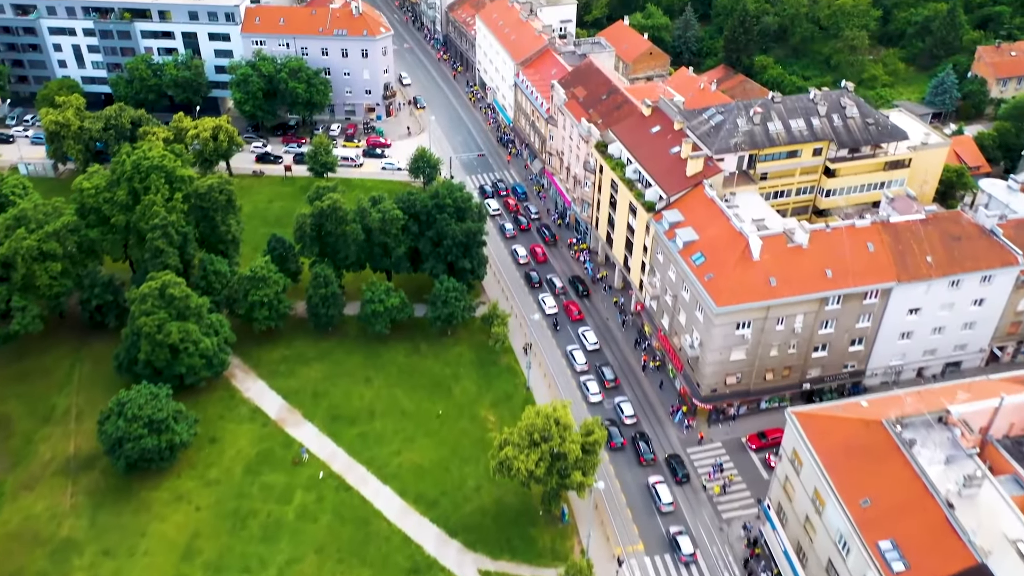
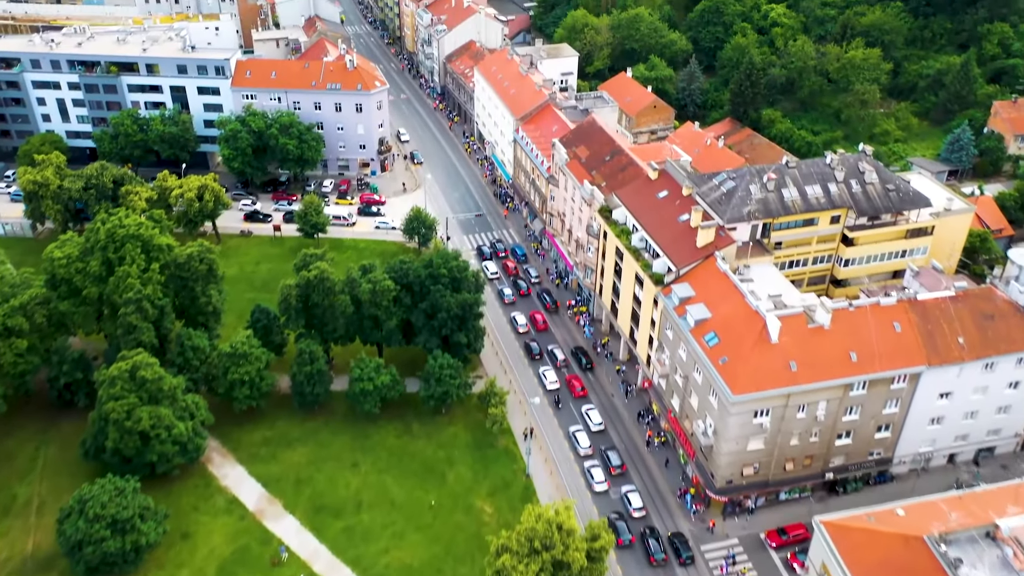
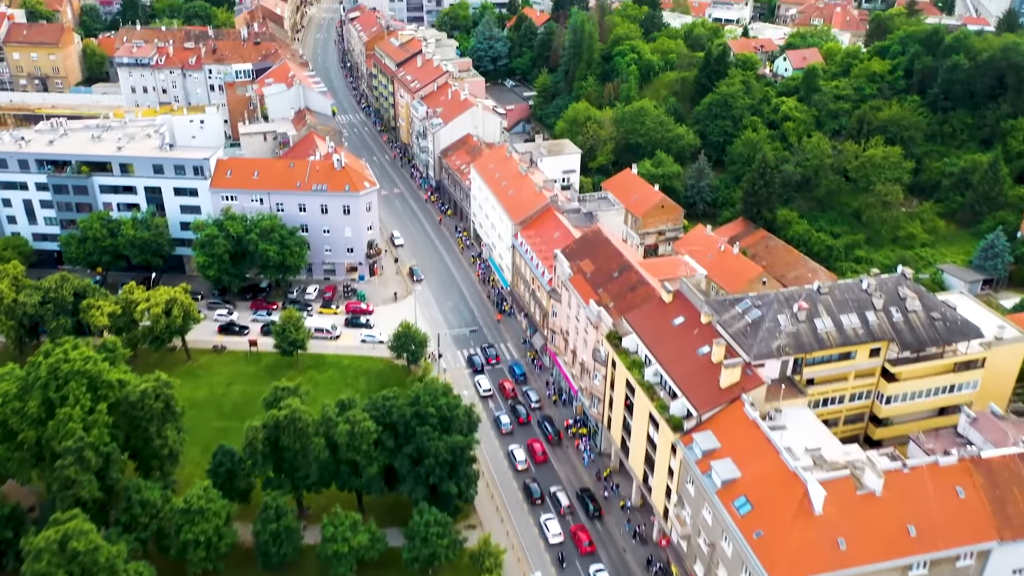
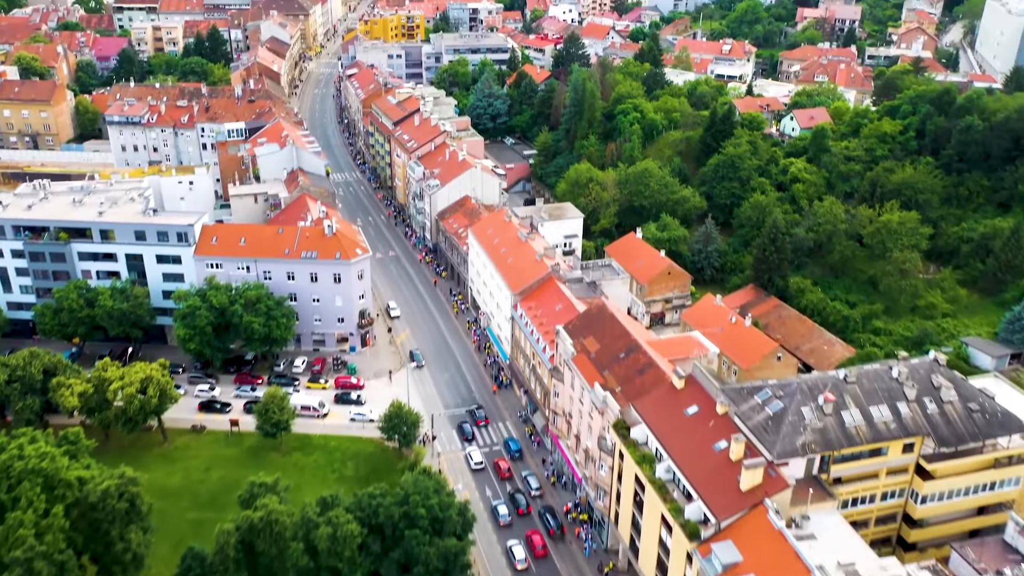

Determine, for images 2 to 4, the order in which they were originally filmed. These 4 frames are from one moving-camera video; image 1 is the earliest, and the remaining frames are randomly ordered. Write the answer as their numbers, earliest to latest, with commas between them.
2, 3, 4
